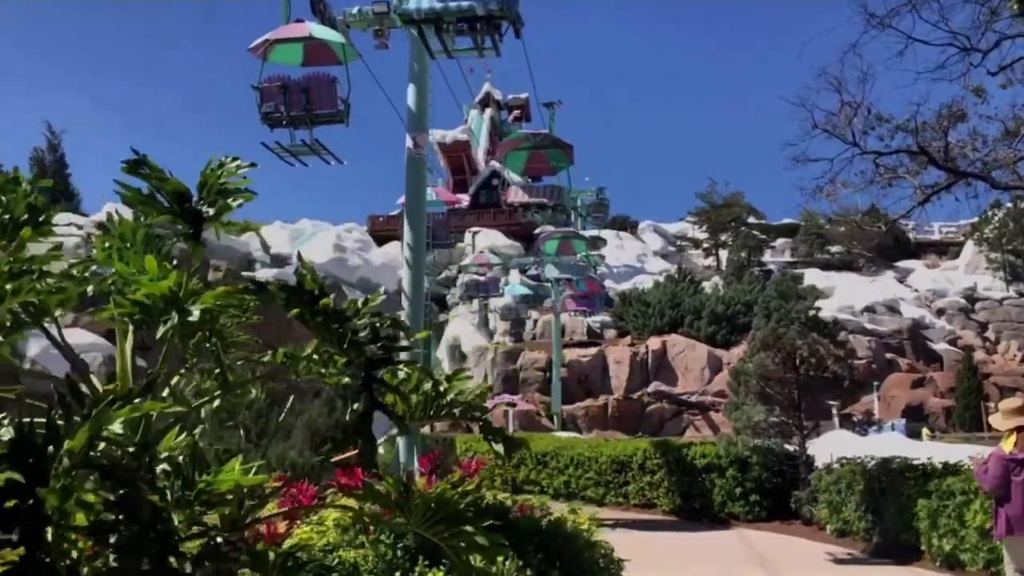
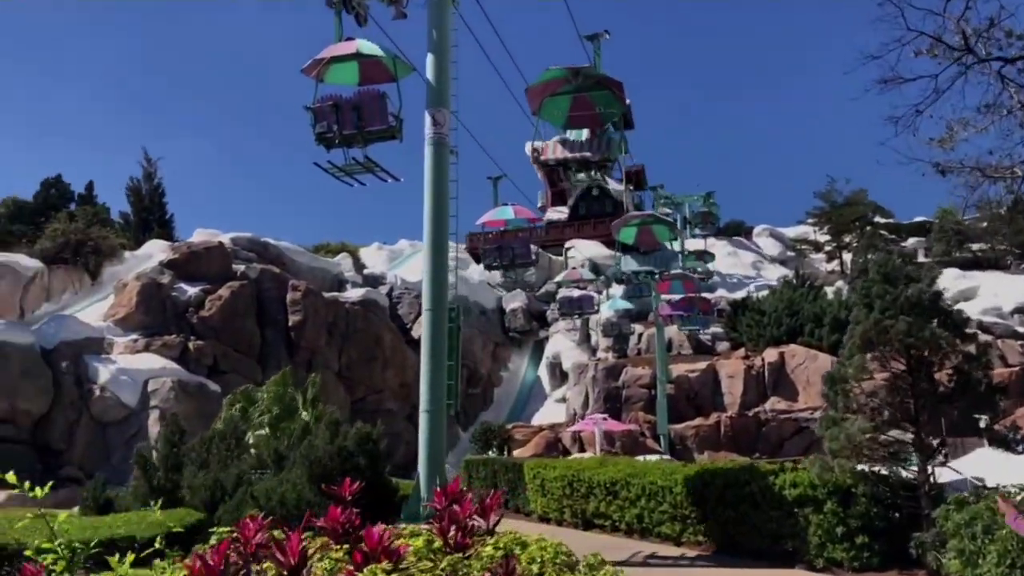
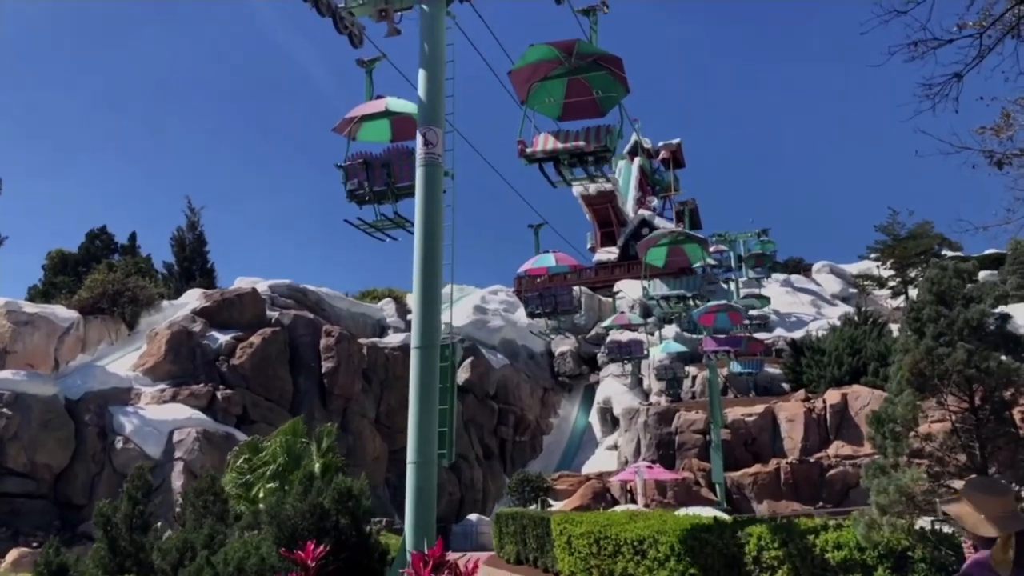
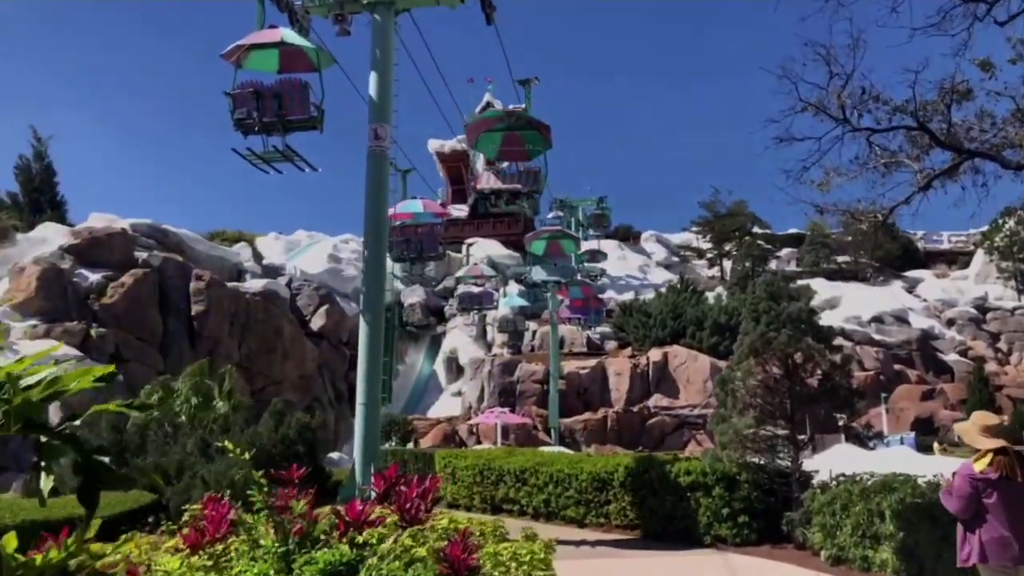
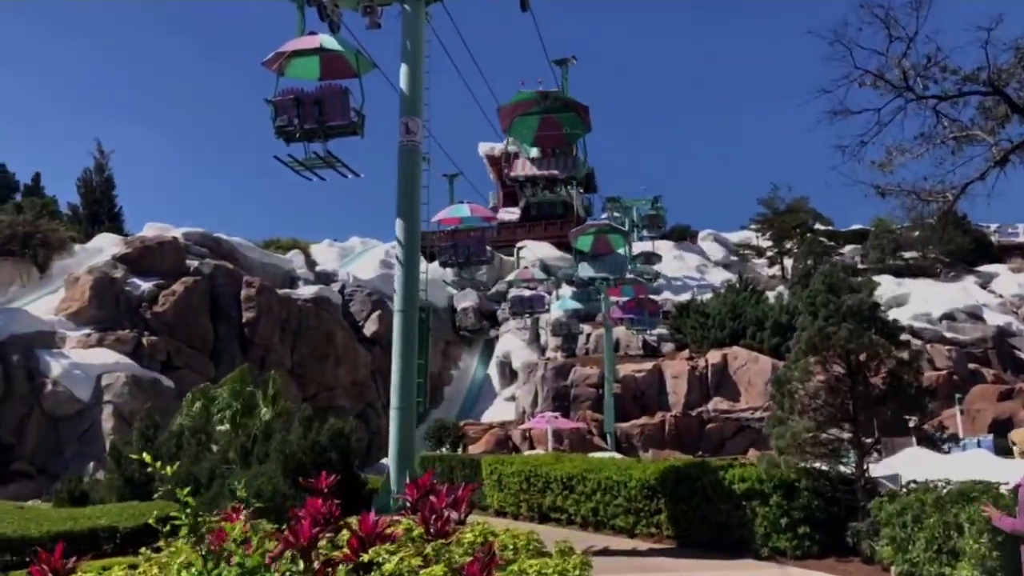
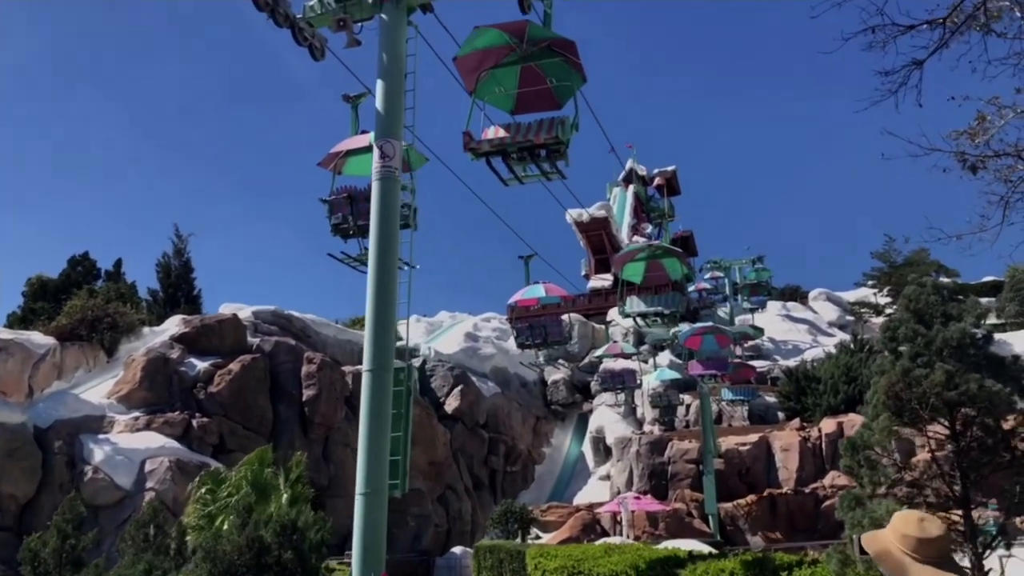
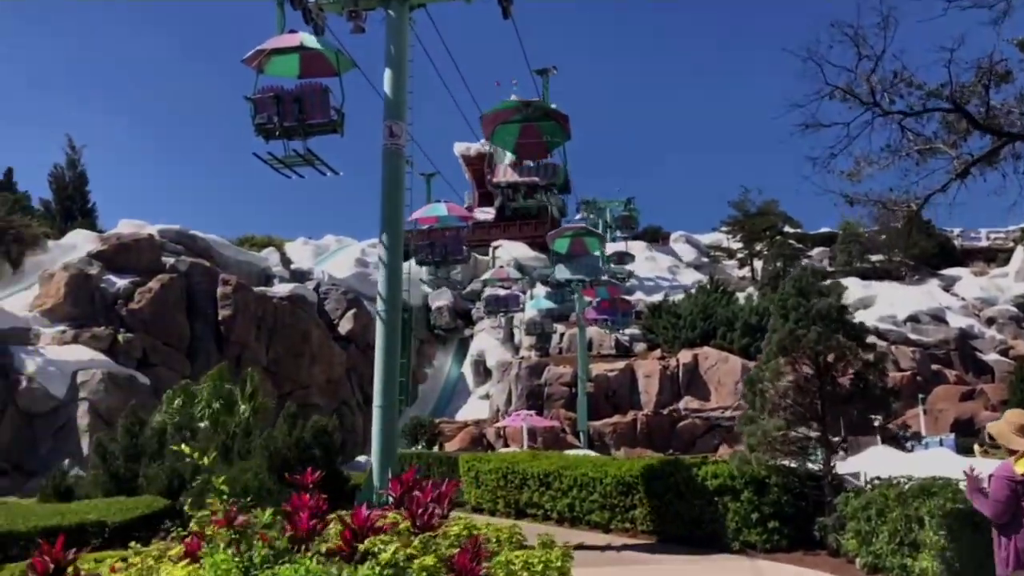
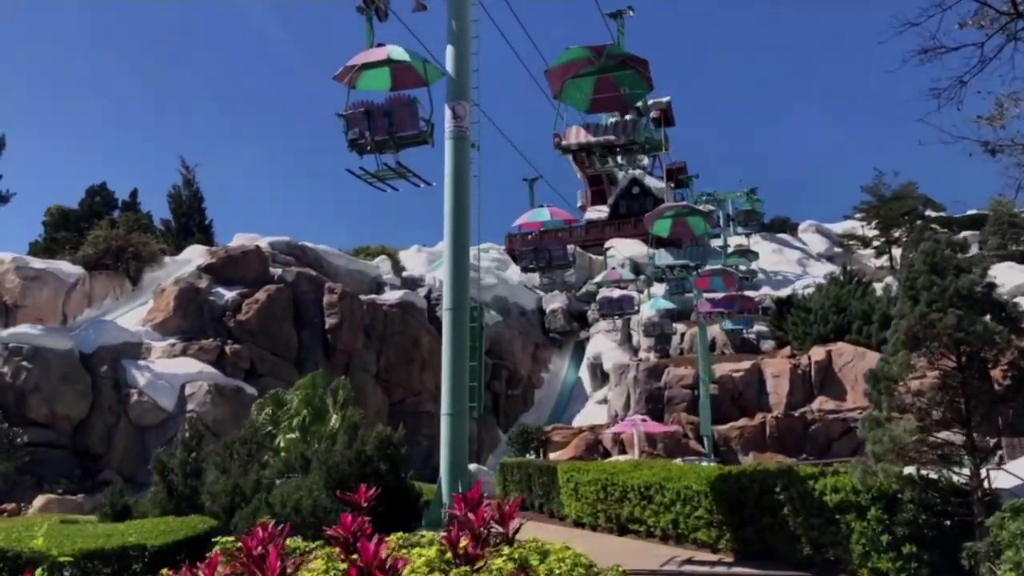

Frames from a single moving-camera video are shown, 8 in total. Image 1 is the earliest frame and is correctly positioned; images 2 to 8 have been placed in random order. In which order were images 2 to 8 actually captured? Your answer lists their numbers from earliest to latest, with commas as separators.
4, 7, 5, 2, 8, 3, 6
